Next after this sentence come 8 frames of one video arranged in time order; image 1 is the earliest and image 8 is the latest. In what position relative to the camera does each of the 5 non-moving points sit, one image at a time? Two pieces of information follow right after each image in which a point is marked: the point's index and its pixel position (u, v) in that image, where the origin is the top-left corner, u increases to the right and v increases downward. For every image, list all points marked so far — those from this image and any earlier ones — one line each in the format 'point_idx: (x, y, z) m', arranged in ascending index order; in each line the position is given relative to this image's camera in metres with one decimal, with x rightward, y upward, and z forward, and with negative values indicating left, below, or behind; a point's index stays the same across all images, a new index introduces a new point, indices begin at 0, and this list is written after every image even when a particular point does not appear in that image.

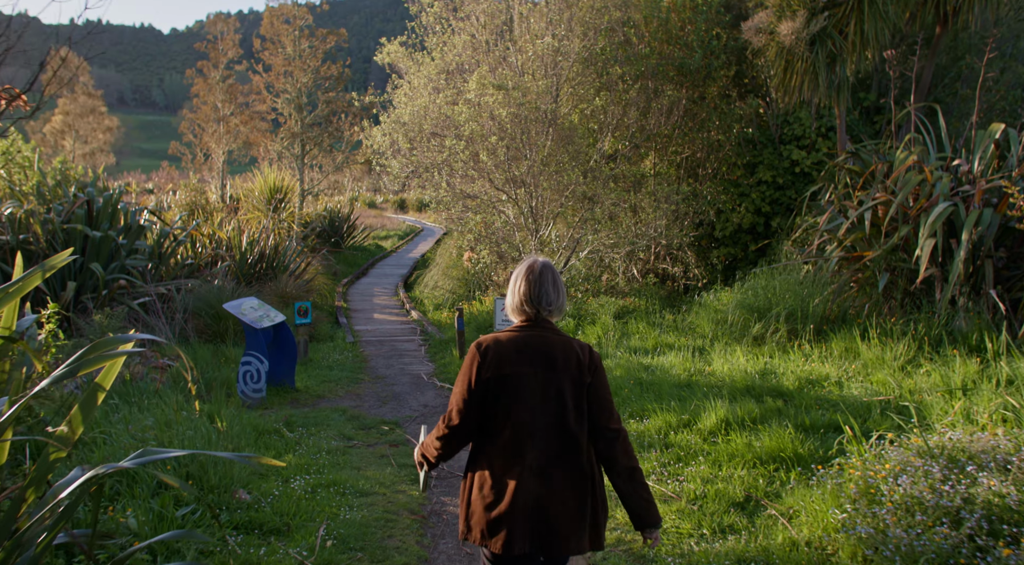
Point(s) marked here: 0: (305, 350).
0: (-2.5, -0.8, +11.0) m
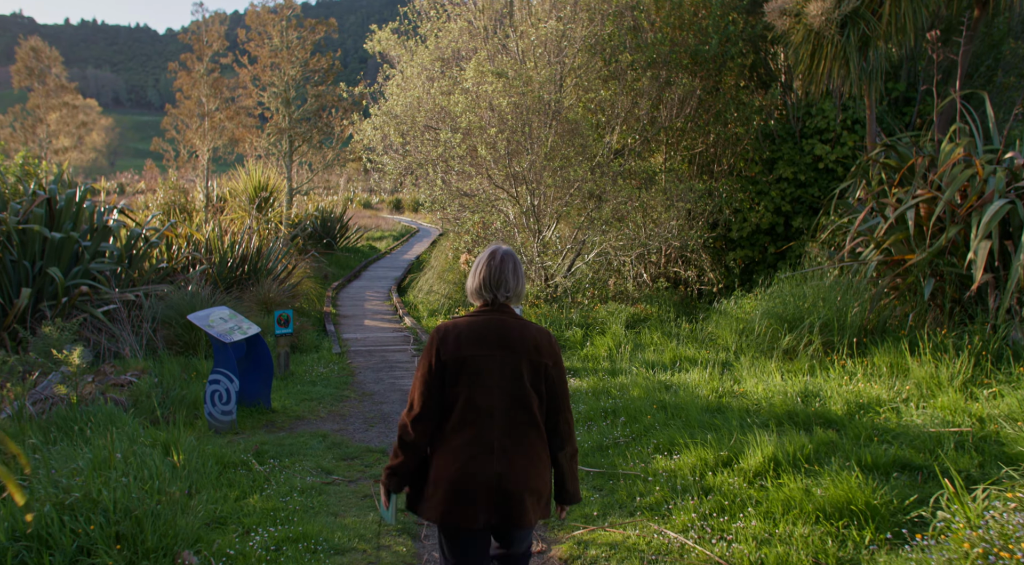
0: (-2.5, -0.9, +10.0) m
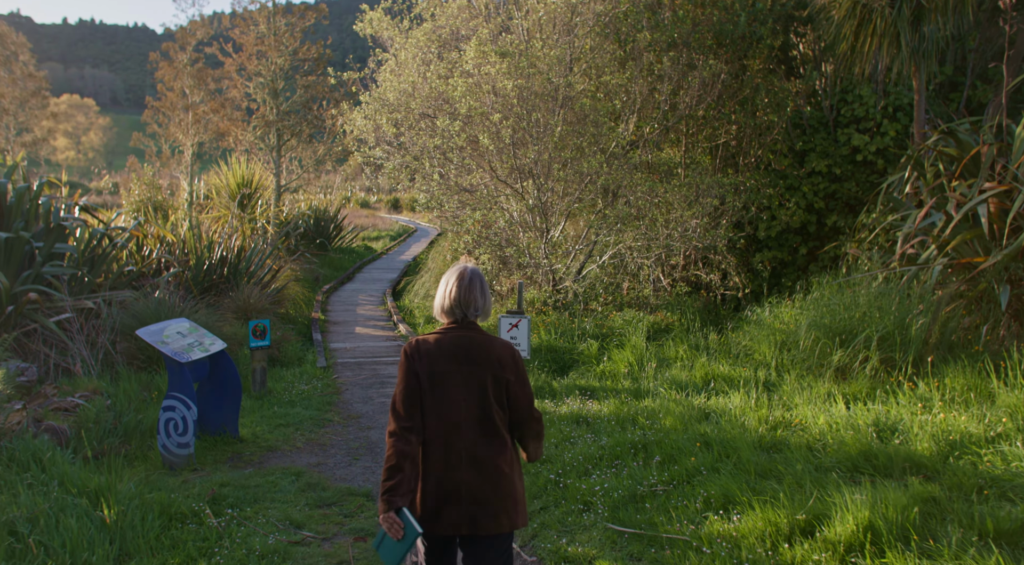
0: (-2.4, -1.0, +8.8) m
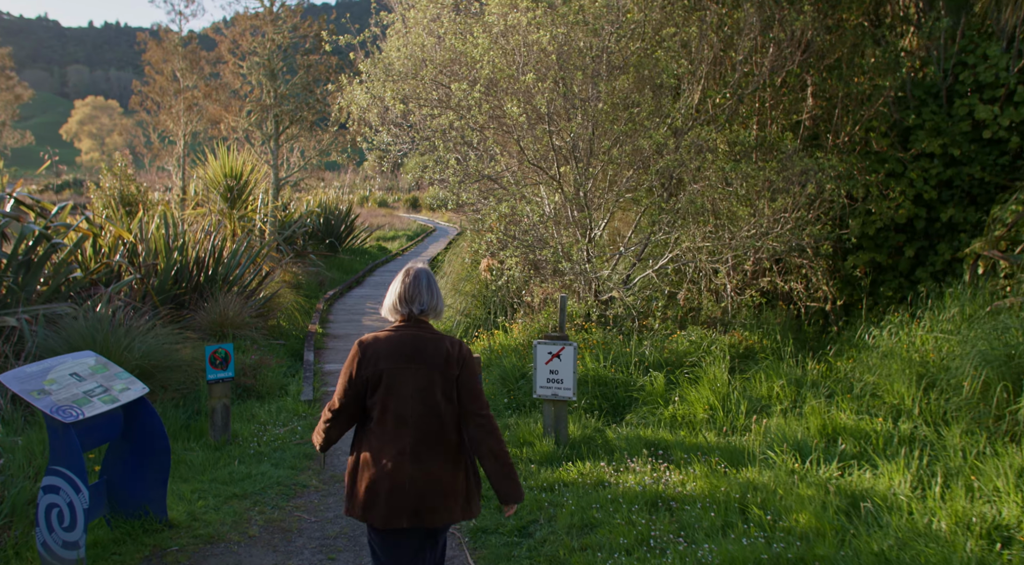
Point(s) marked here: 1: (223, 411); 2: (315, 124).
0: (-2.1, -1.0, +6.8) m
1: (-2.2, -1.0, +6.8) m
2: (-3.7, +3.0, +17.1) m
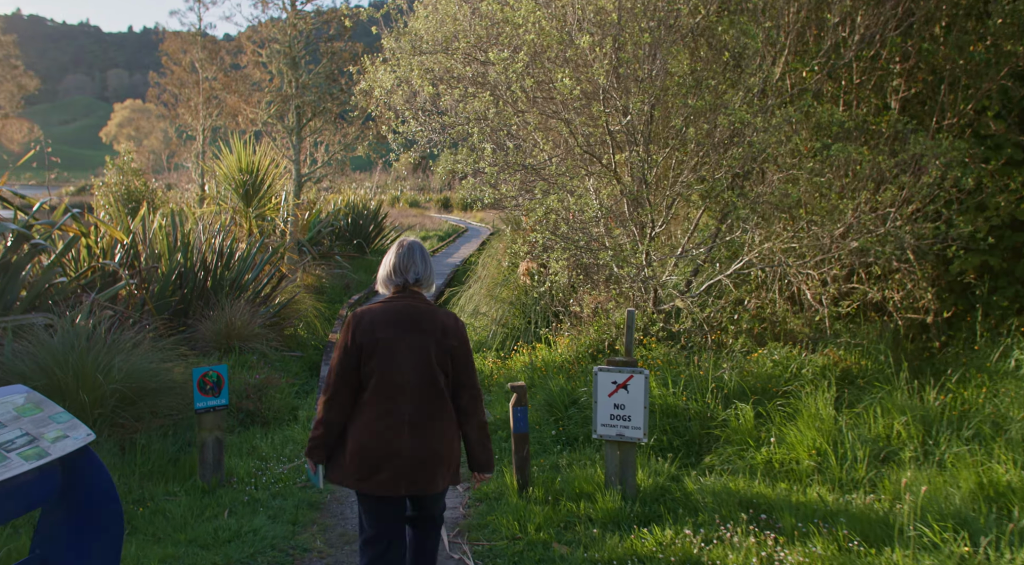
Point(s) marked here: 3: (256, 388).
0: (-1.8, -1.1, +5.6) m
1: (-1.9, -1.0, +5.7) m
2: (-3.0, +2.9, +16.0) m
3: (-2.0, -0.8, +7.2) m
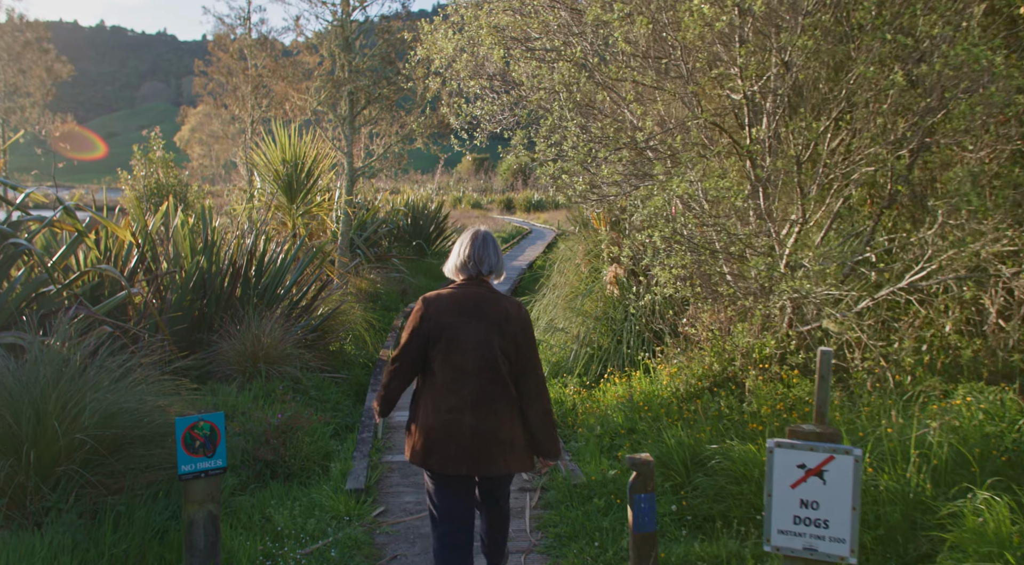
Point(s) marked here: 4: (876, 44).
0: (-1.4, -1.2, +4.0) m
1: (-1.4, -1.1, +4.1) m
2: (-1.8, +2.8, +14.4) m
3: (-1.4, -0.9, +5.6) m
4: (+2.0, +1.3, +4.9) m
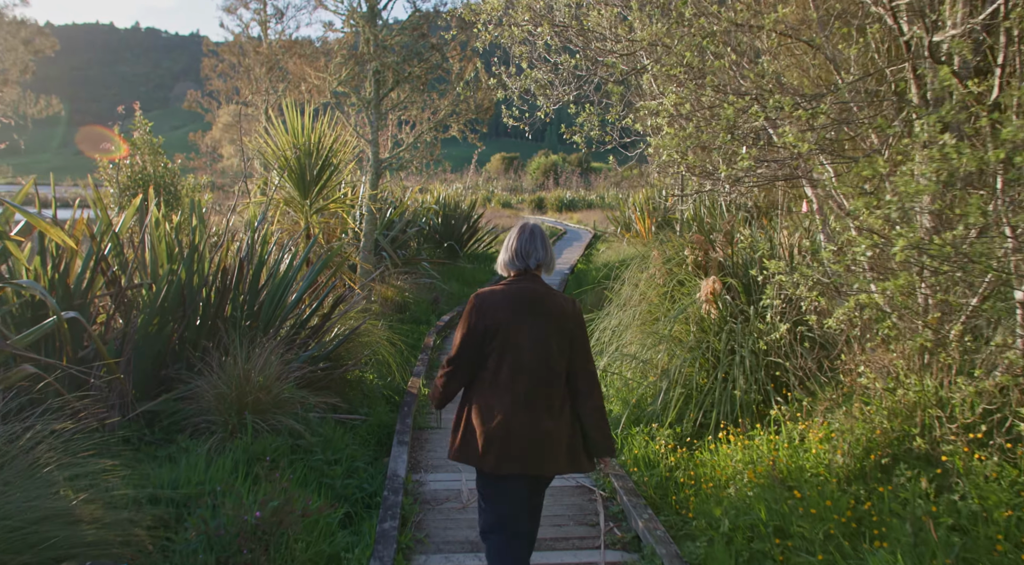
0: (-1.0, -1.3, +2.1) m
1: (-1.0, -1.2, +2.2) m
2: (-1.1, +2.7, +12.6) m
3: (-1.0, -1.0, +3.7) m
4: (+2.4, +1.1, +3.0) m
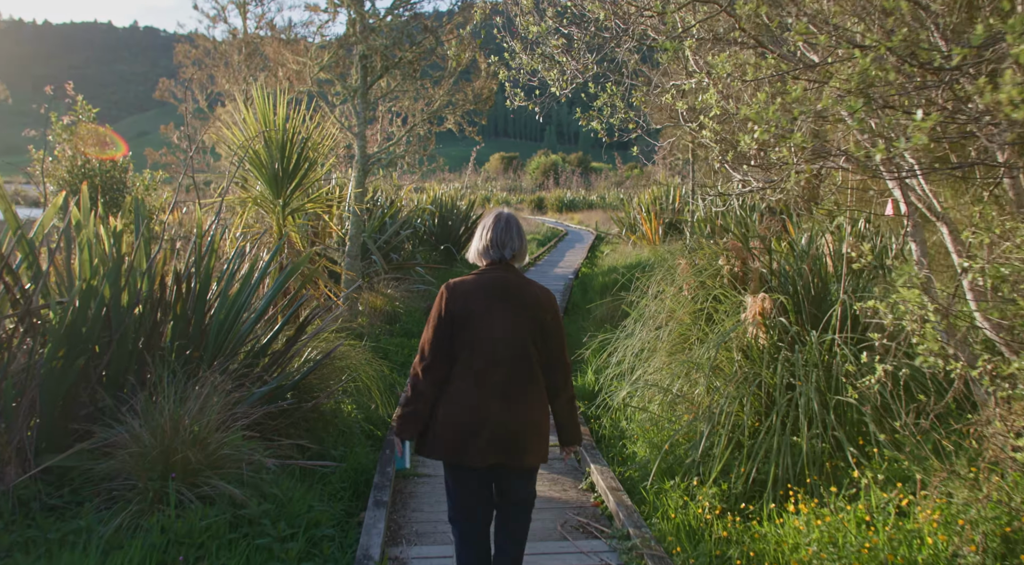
0: (-1.0, -1.4, +0.9) m
1: (-1.0, -1.3, +1.0) m
2: (-1.1, +2.6, +11.4) m
3: (-1.0, -1.1, +2.5) m
4: (+2.4, +1.0, +1.8) m
